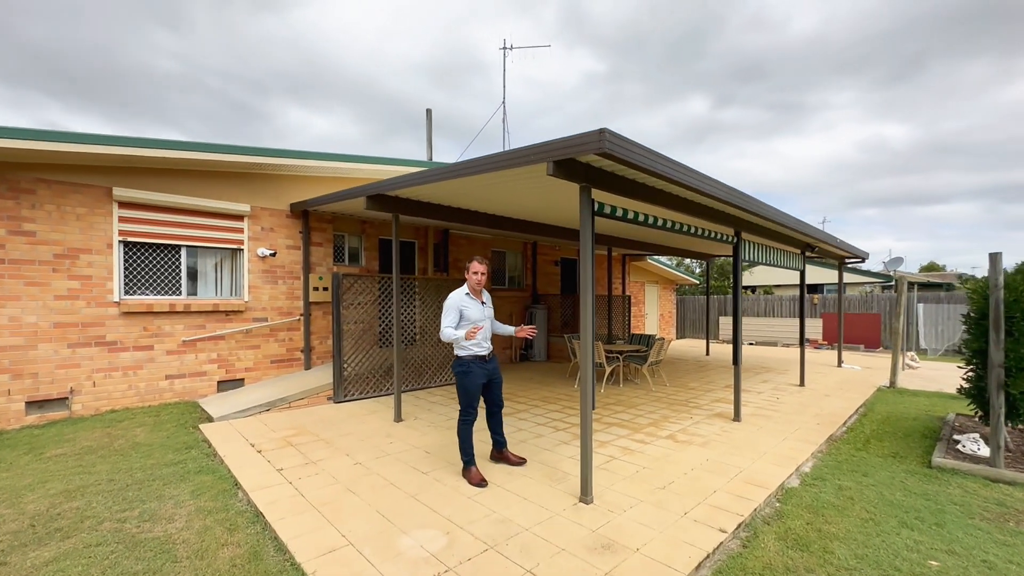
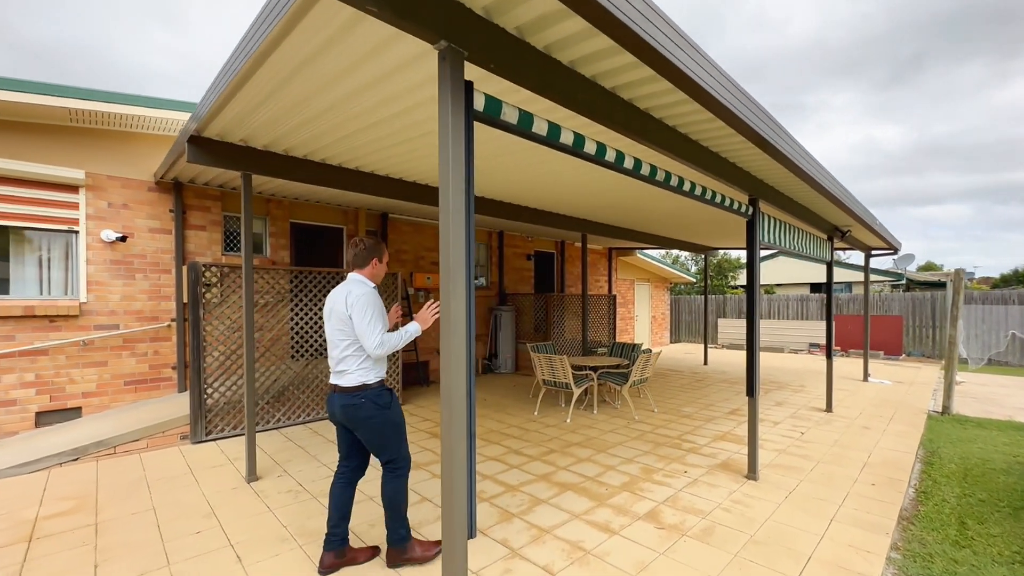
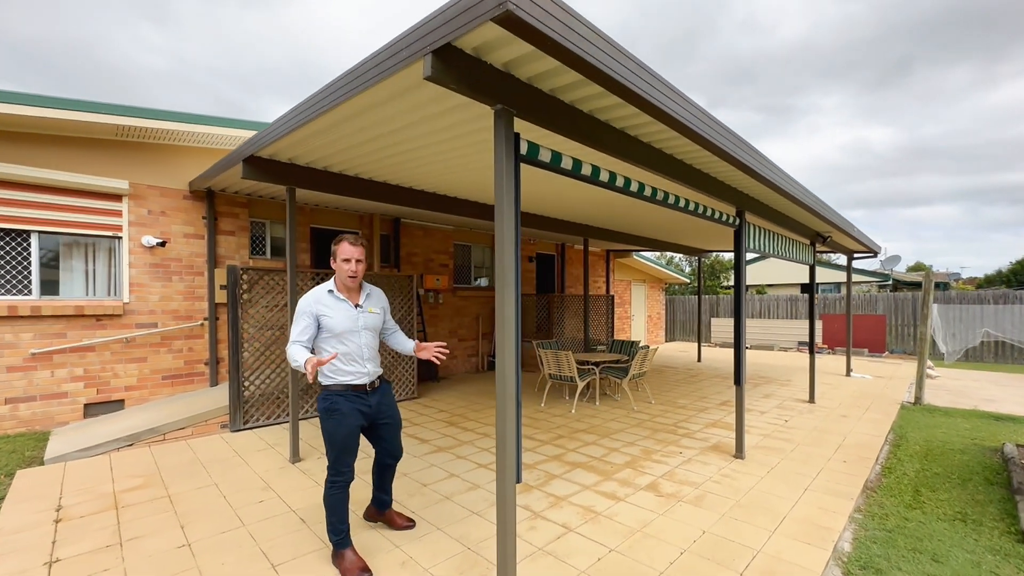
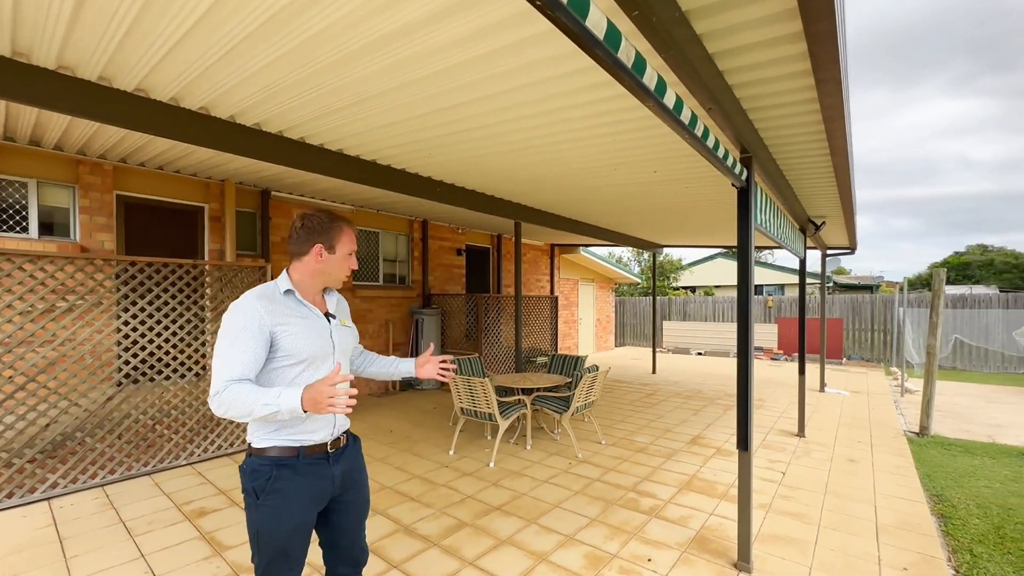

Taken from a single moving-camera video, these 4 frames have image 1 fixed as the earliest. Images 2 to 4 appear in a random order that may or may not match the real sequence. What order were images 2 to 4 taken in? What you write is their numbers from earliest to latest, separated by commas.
3, 2, 4
